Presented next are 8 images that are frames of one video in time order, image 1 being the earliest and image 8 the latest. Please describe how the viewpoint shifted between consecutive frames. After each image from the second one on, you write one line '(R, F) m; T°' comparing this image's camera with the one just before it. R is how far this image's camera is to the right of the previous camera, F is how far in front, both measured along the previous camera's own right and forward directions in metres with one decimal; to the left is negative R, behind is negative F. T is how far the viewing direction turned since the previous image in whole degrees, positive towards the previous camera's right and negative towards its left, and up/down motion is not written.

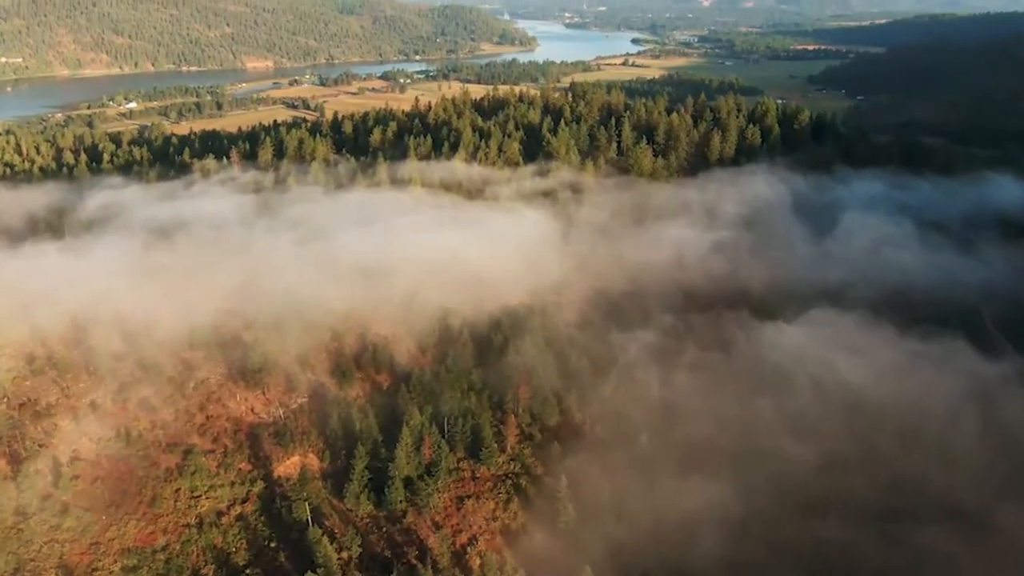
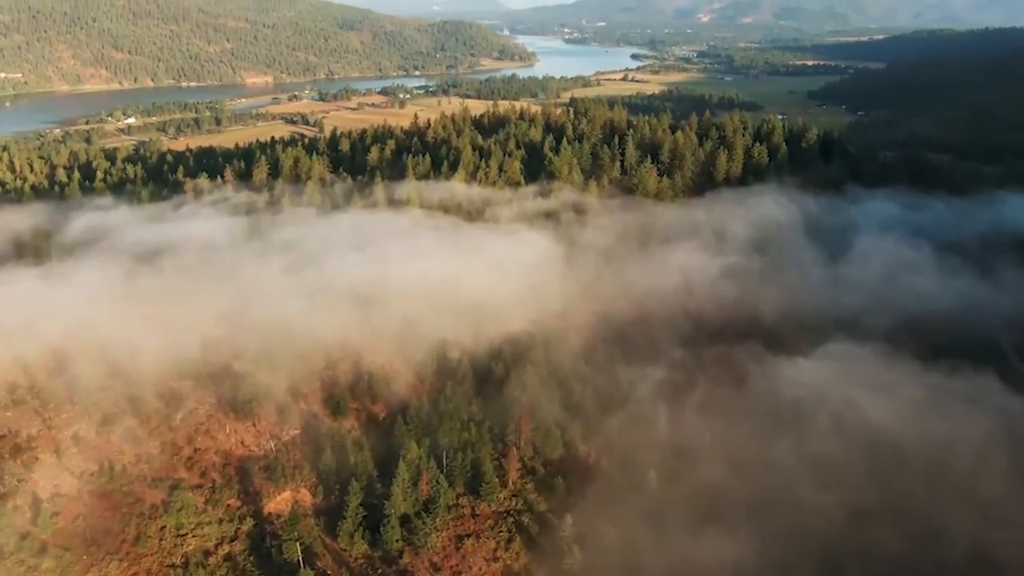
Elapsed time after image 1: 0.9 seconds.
(-0.1, +2.0) m; 0°
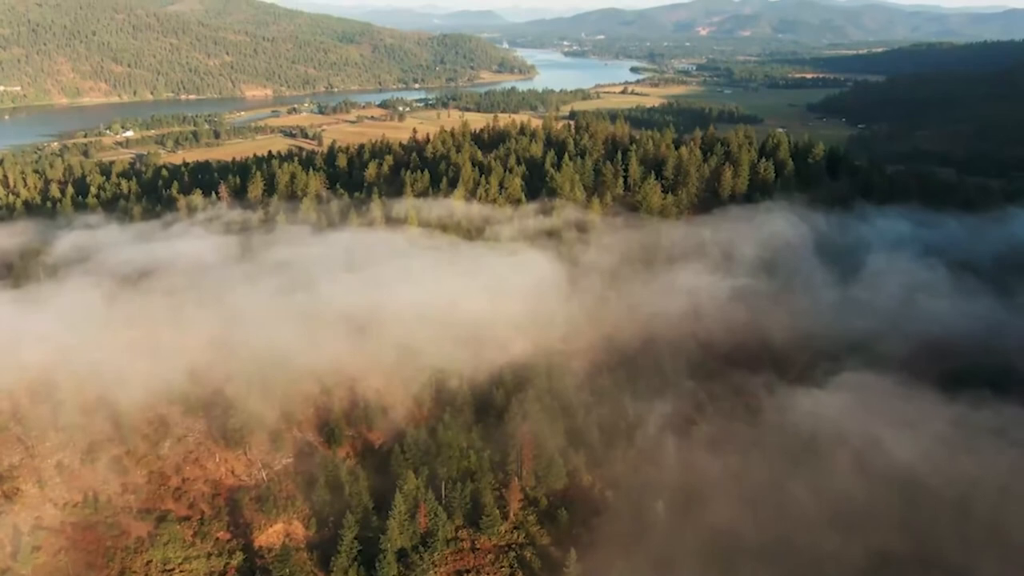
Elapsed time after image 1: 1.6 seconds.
(-0.1, +1.7) m; 0°
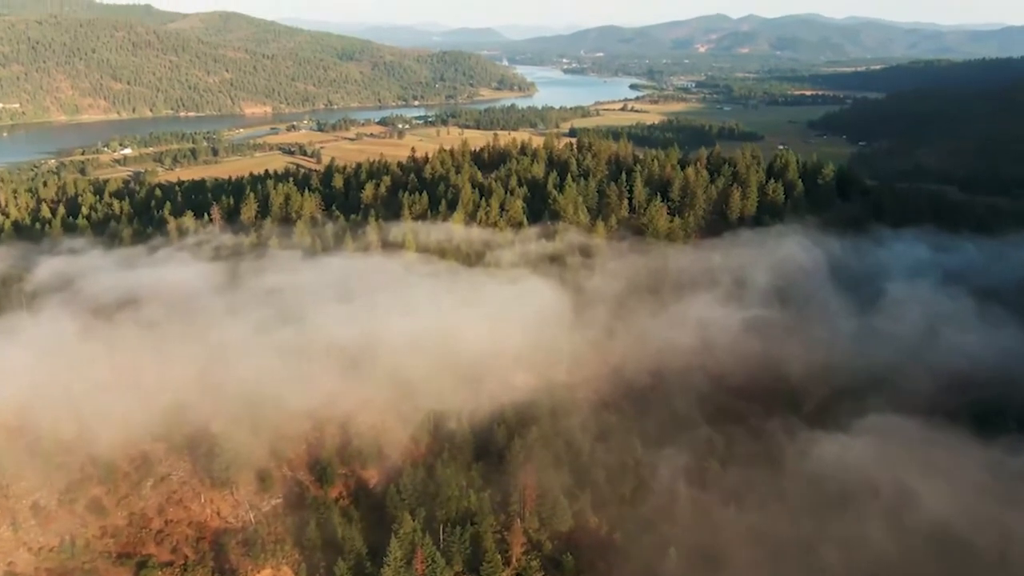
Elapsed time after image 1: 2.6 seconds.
(-0.2, +2.2) m; 0°
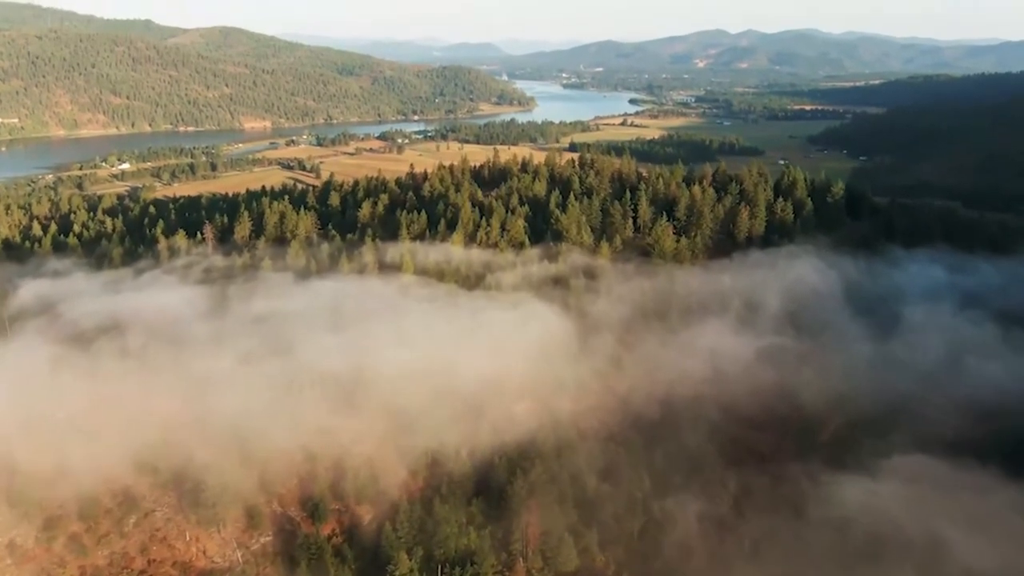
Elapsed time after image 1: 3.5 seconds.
(-0.1, +2.0) m; 0°
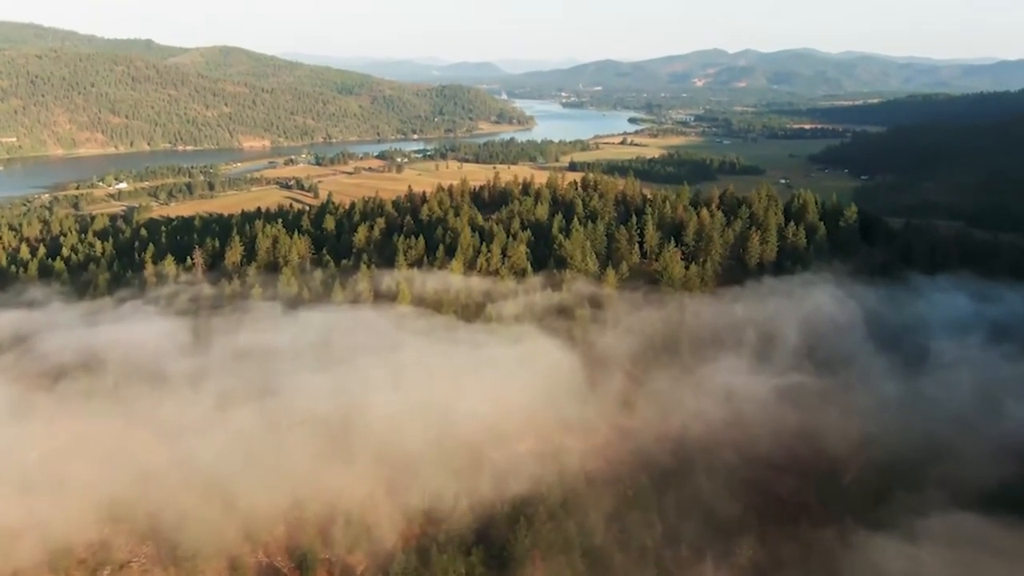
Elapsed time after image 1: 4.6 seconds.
(-0.2, +2.5) m; 0°
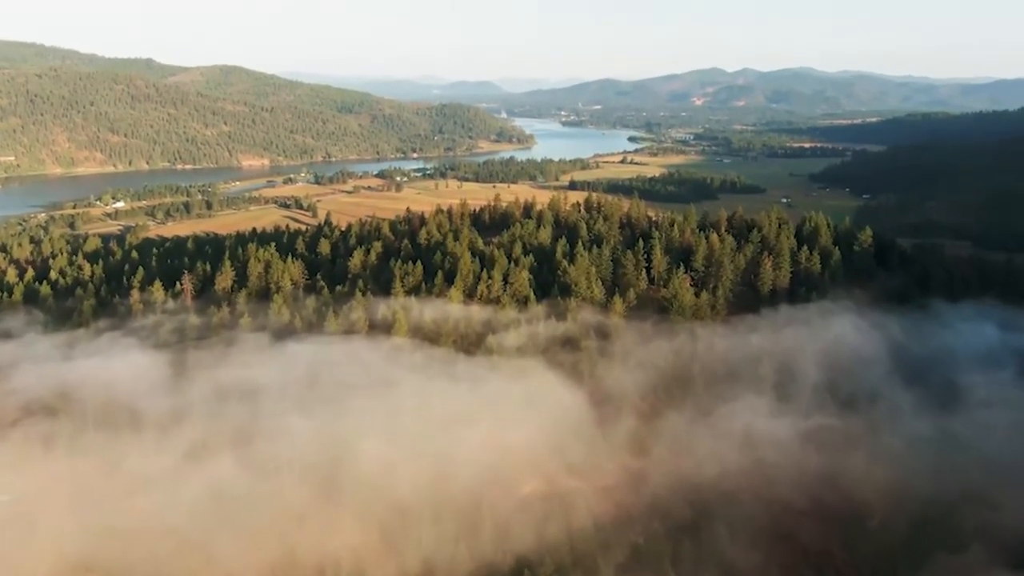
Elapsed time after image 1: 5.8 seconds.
(-0.2, +2.5) m; 0°
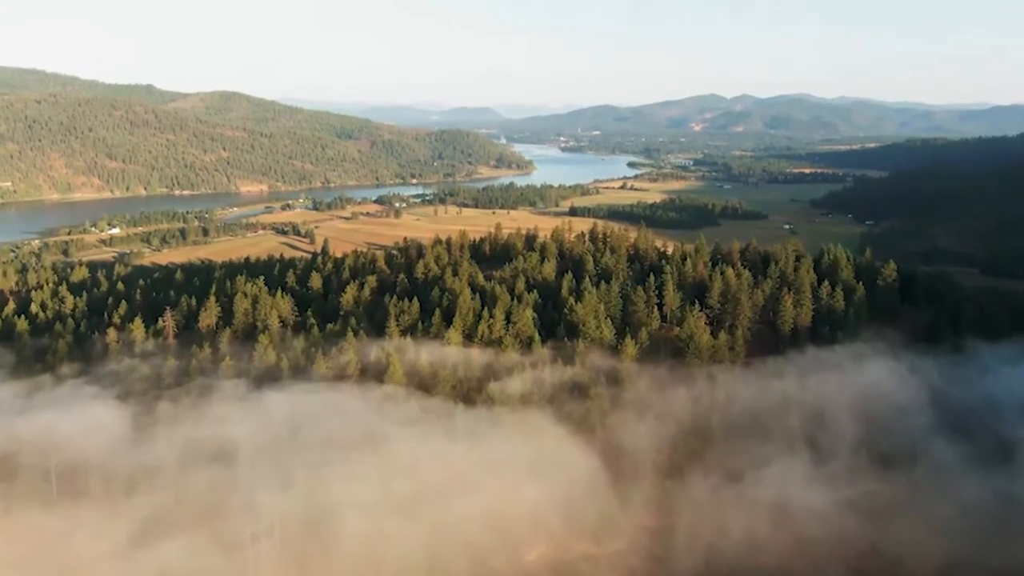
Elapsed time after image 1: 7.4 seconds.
(-0.3, +3.6) m; 0°
